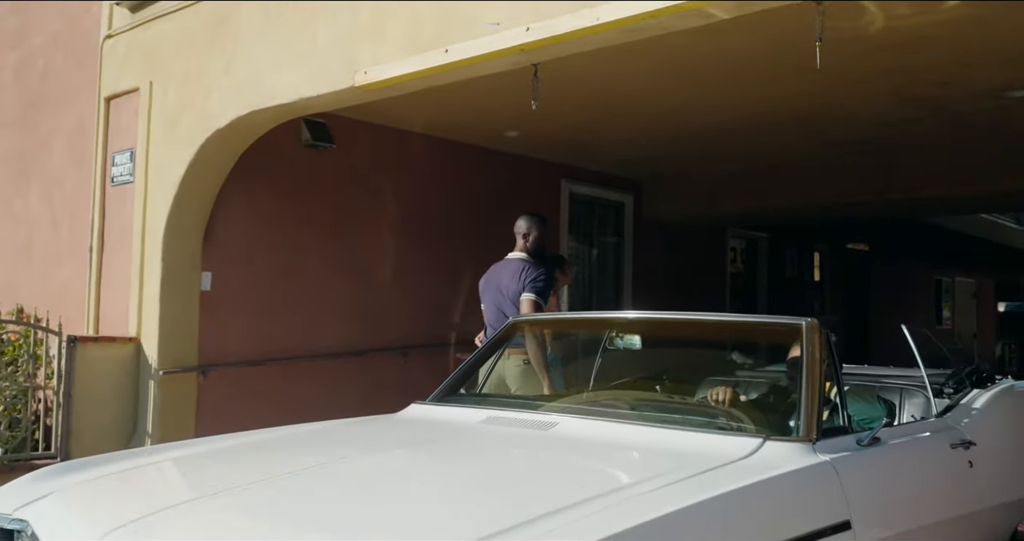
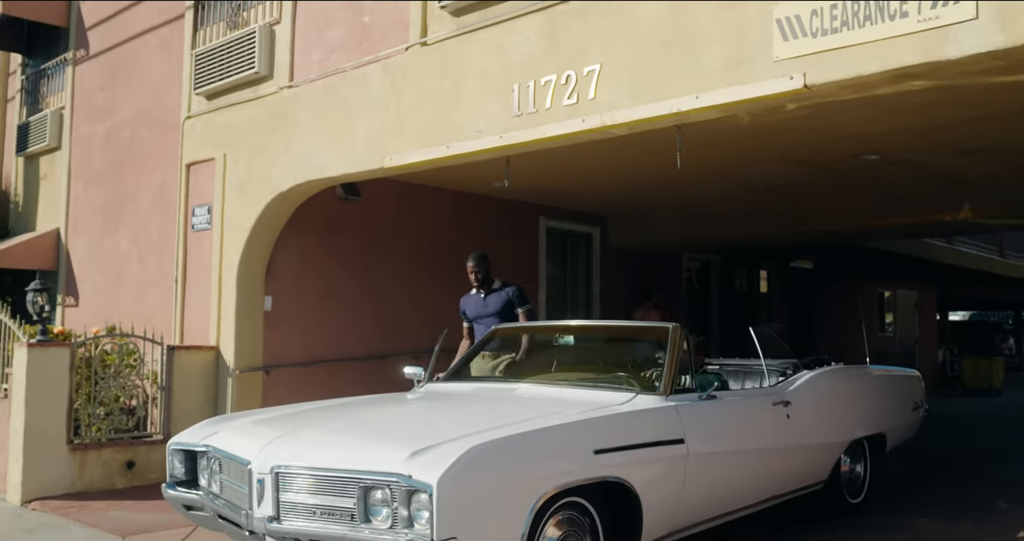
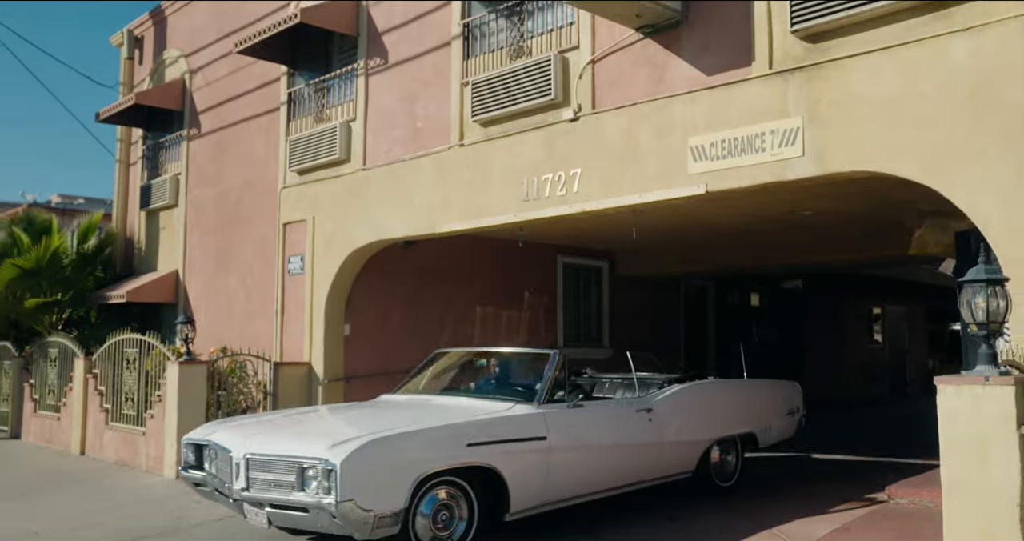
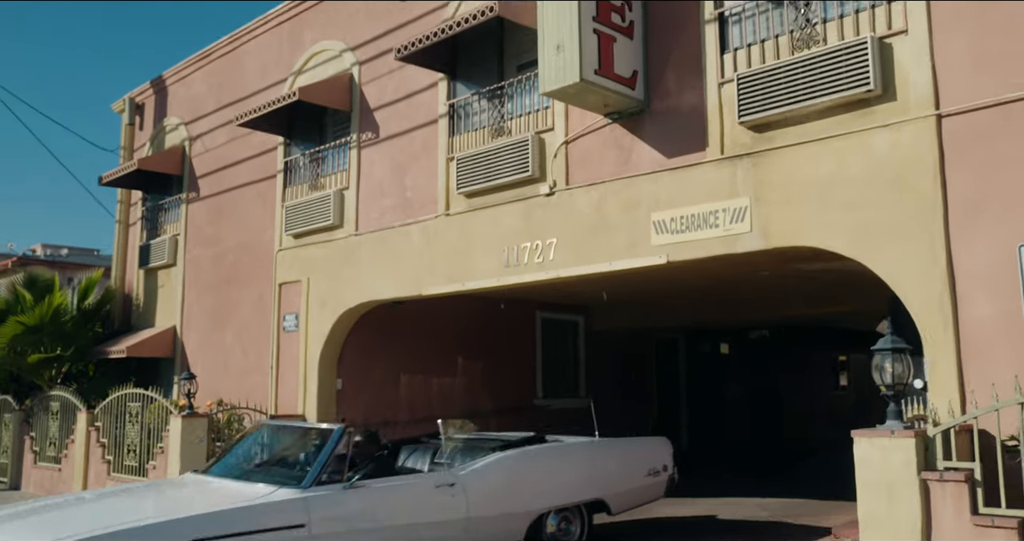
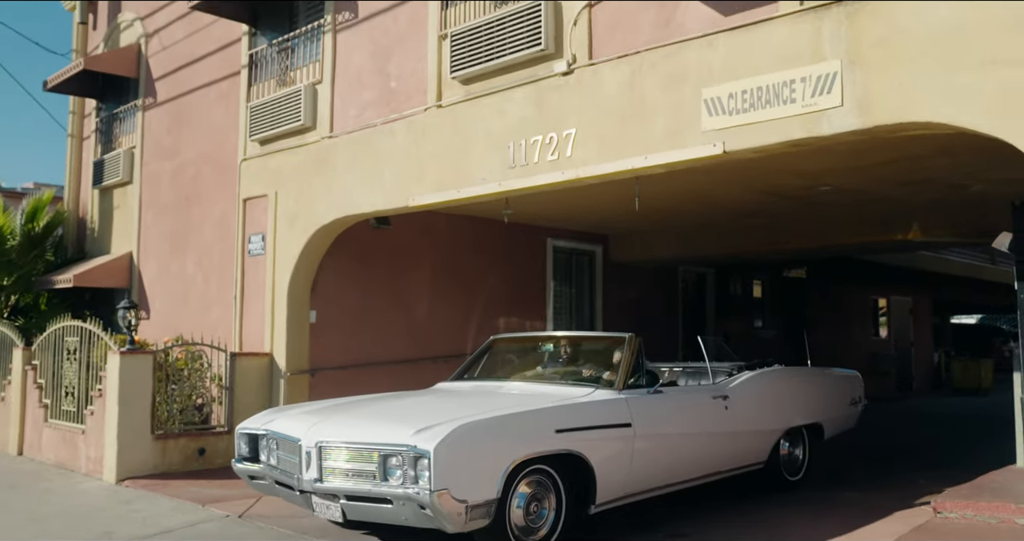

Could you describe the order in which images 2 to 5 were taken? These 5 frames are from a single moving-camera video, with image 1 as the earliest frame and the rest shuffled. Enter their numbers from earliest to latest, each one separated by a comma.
2, 5, 3, 4
